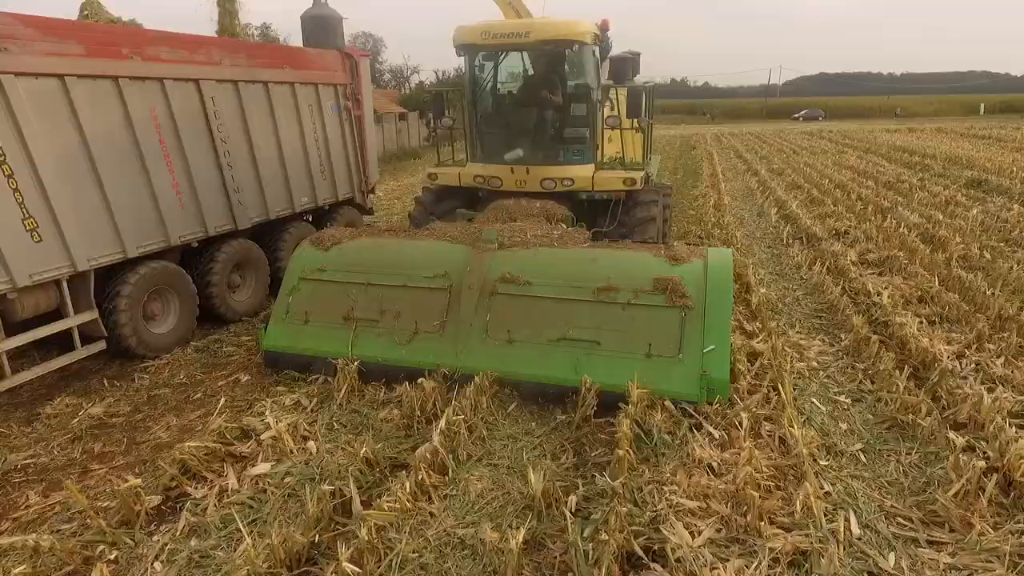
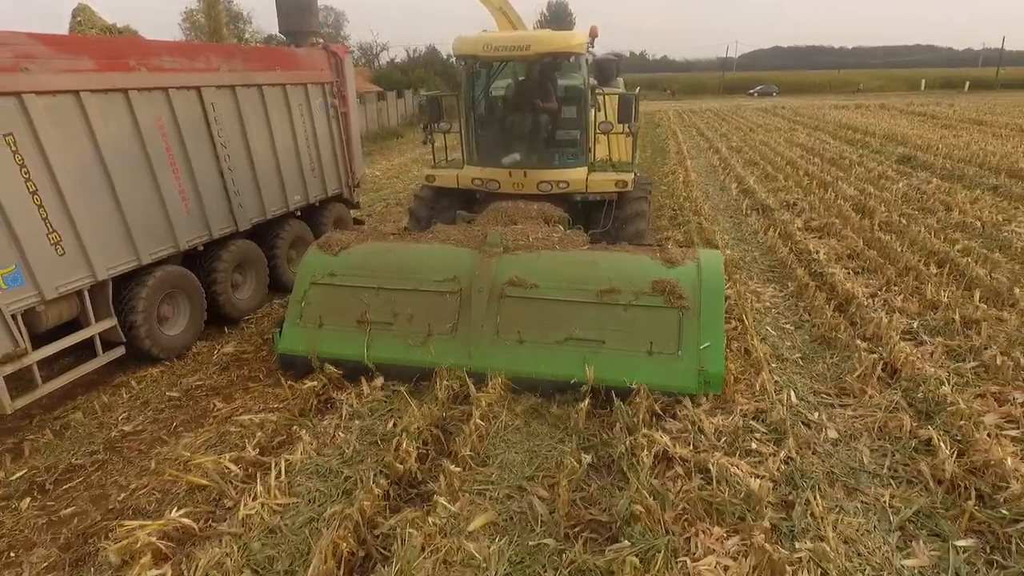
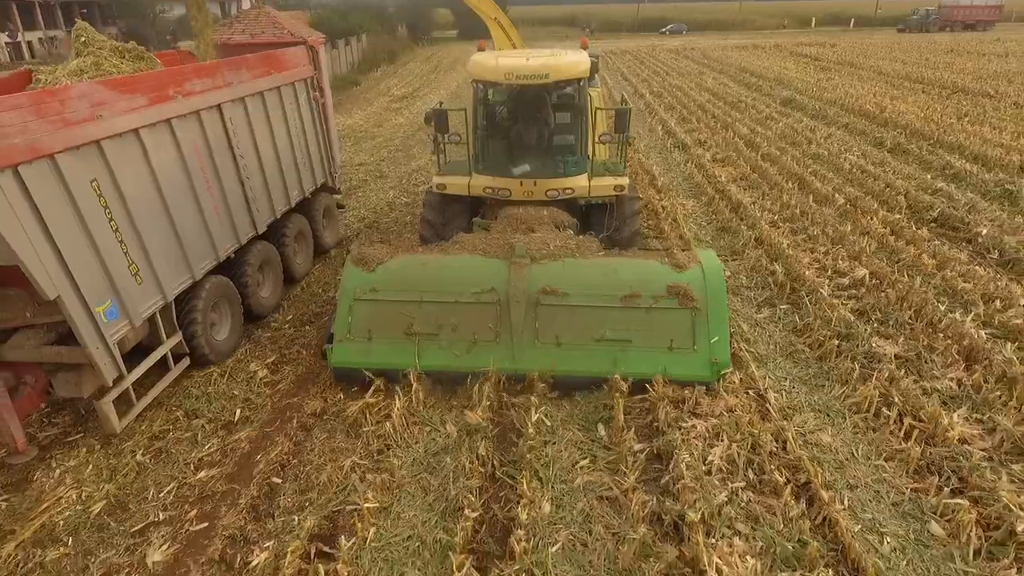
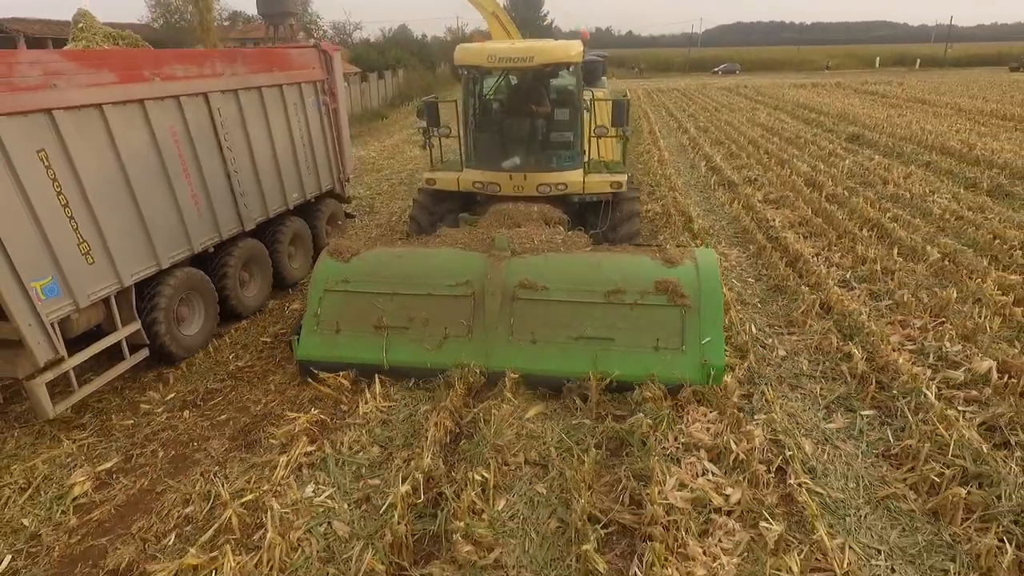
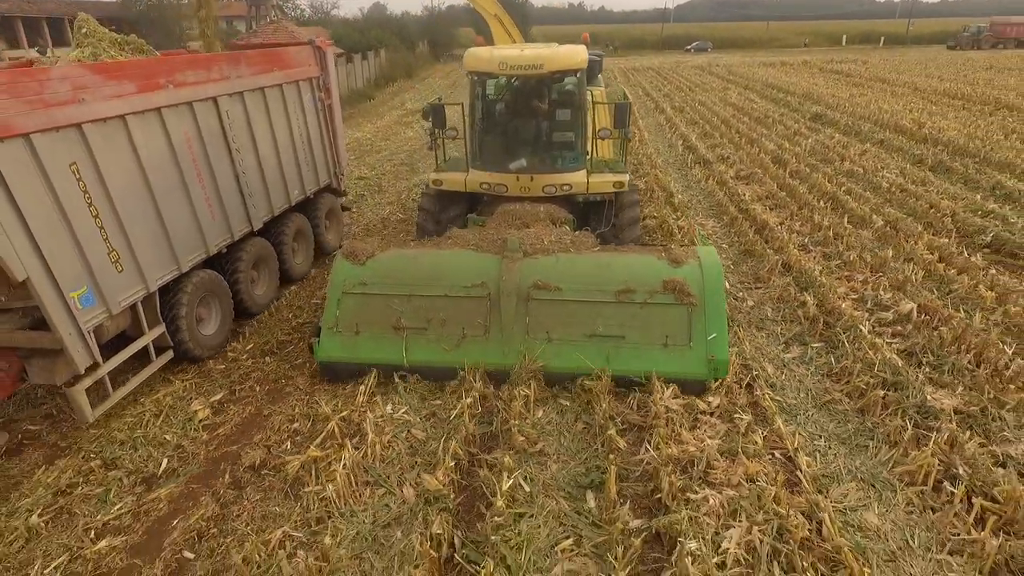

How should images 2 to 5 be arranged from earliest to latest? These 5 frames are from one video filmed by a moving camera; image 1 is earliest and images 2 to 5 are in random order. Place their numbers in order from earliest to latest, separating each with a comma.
2, 4, 5, 3
